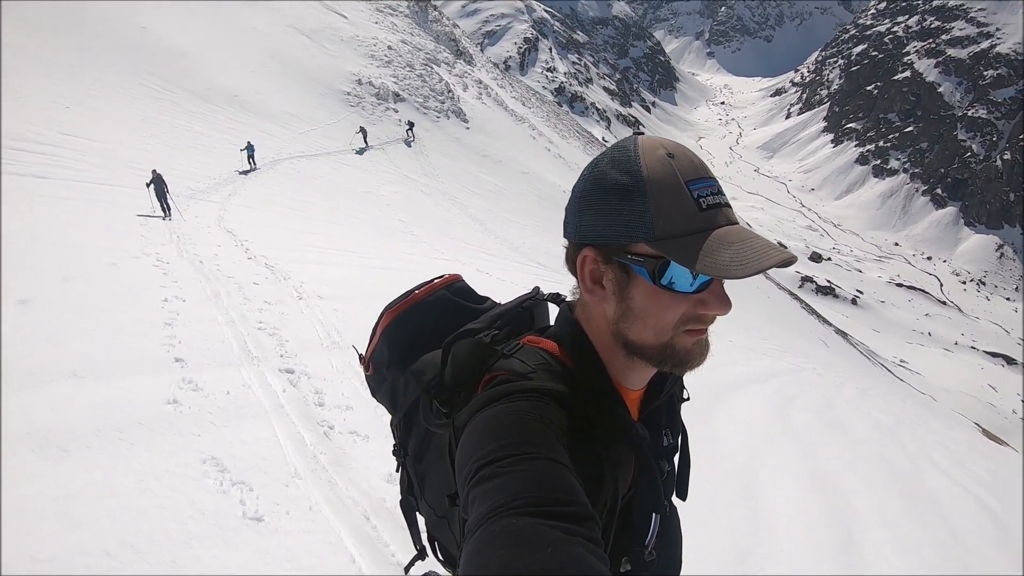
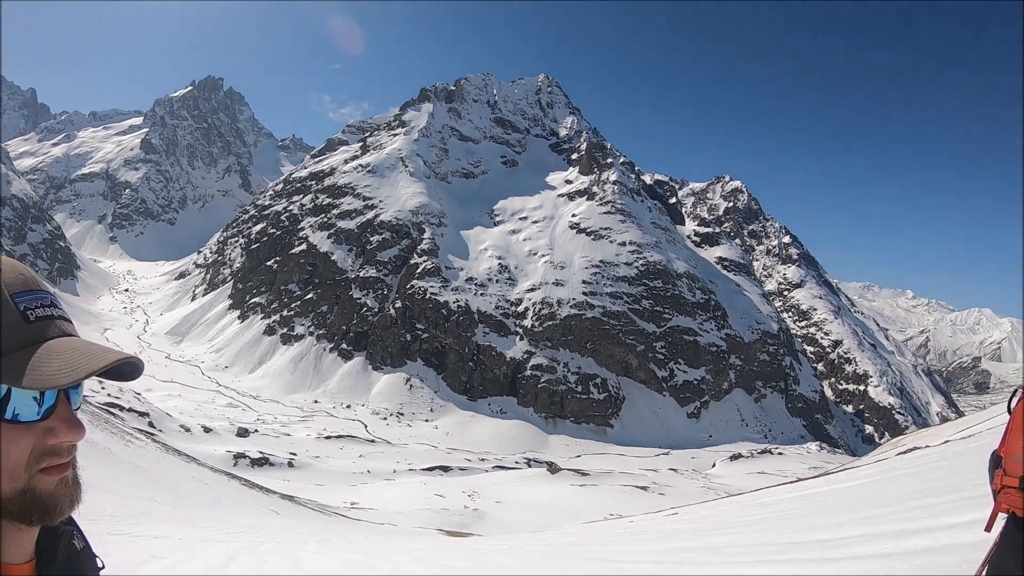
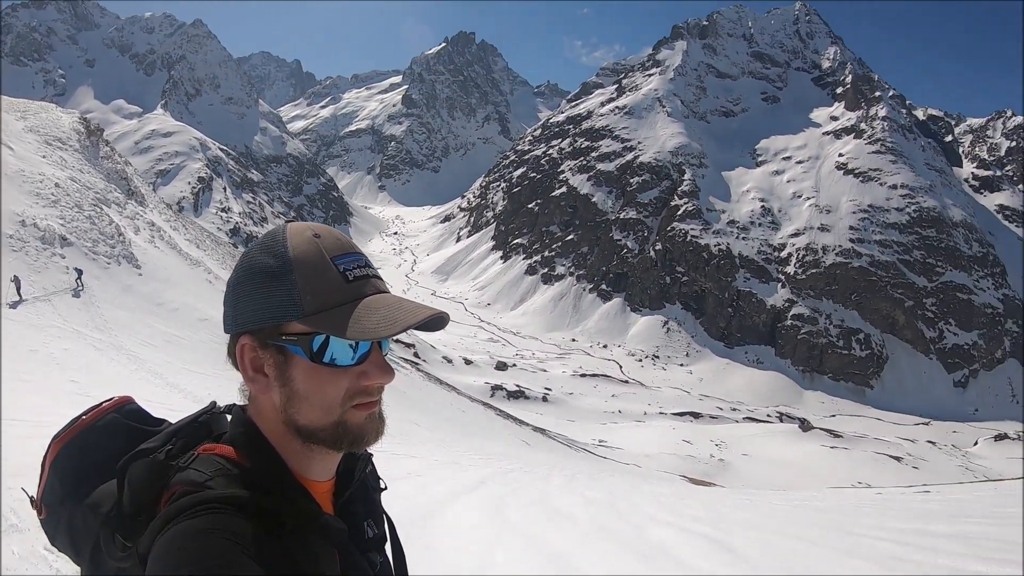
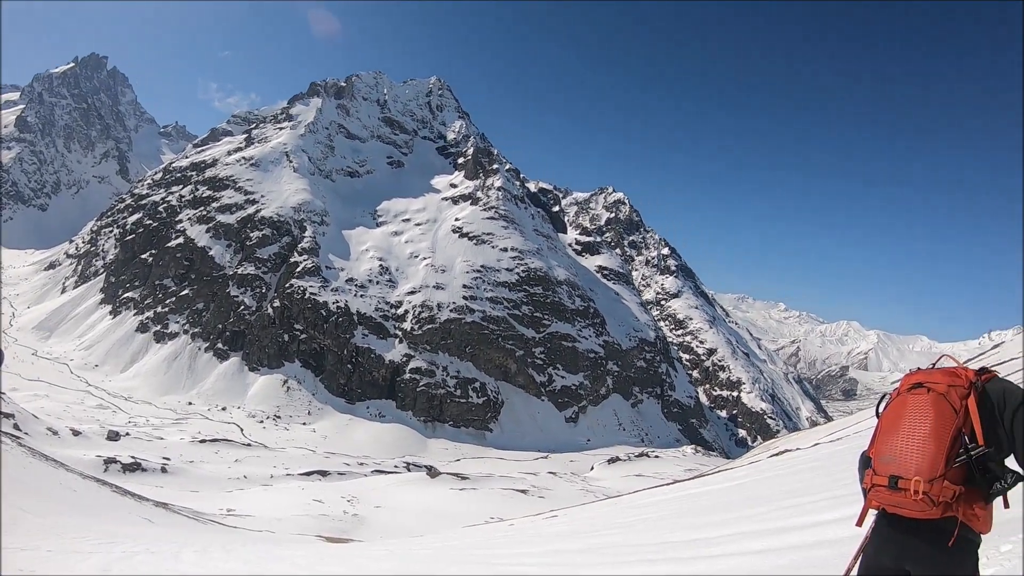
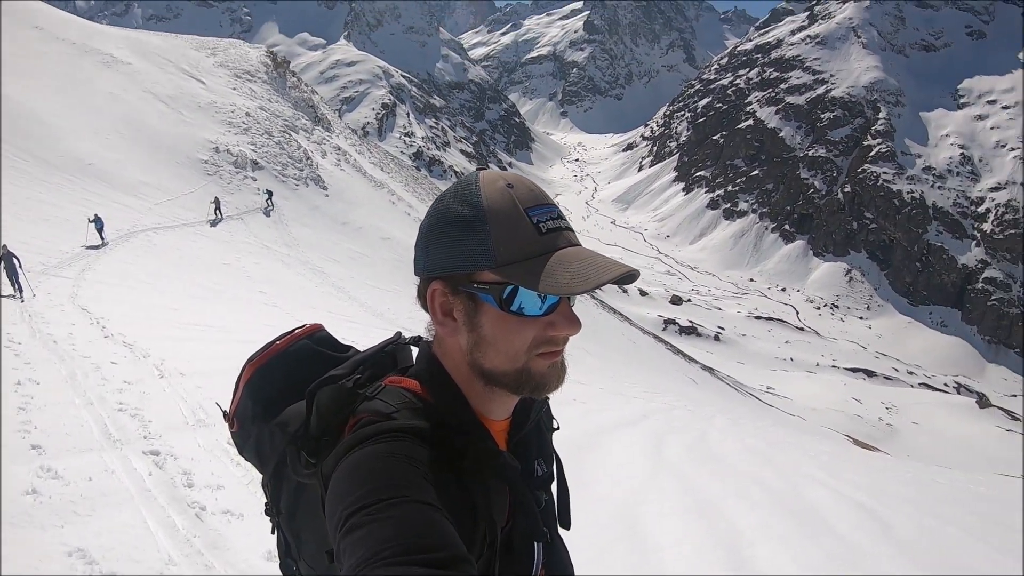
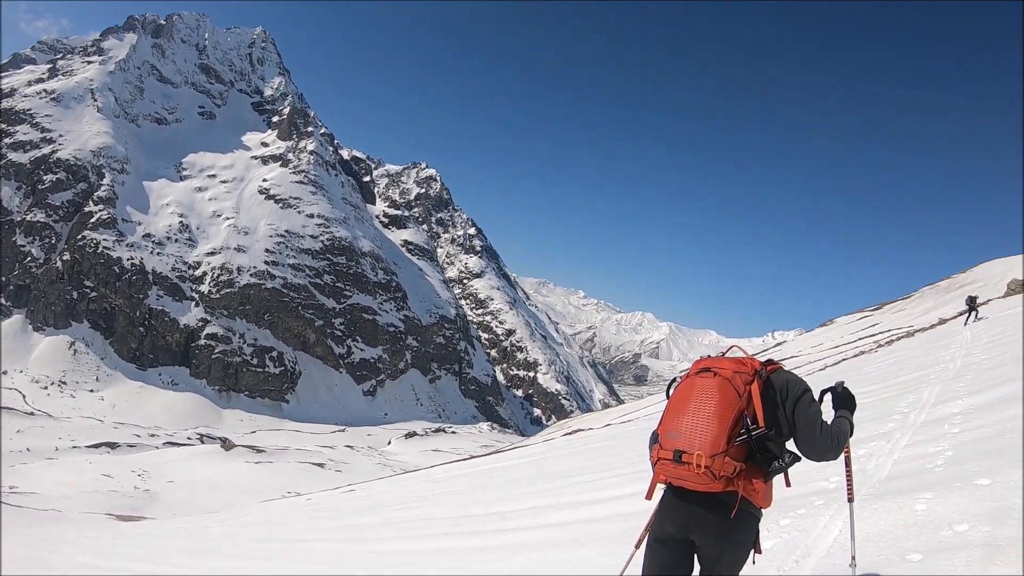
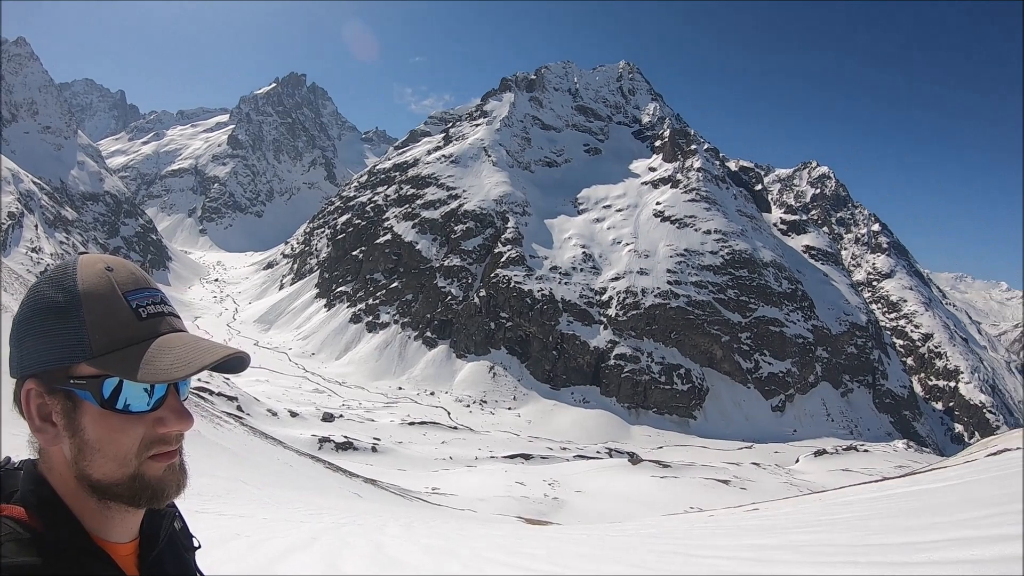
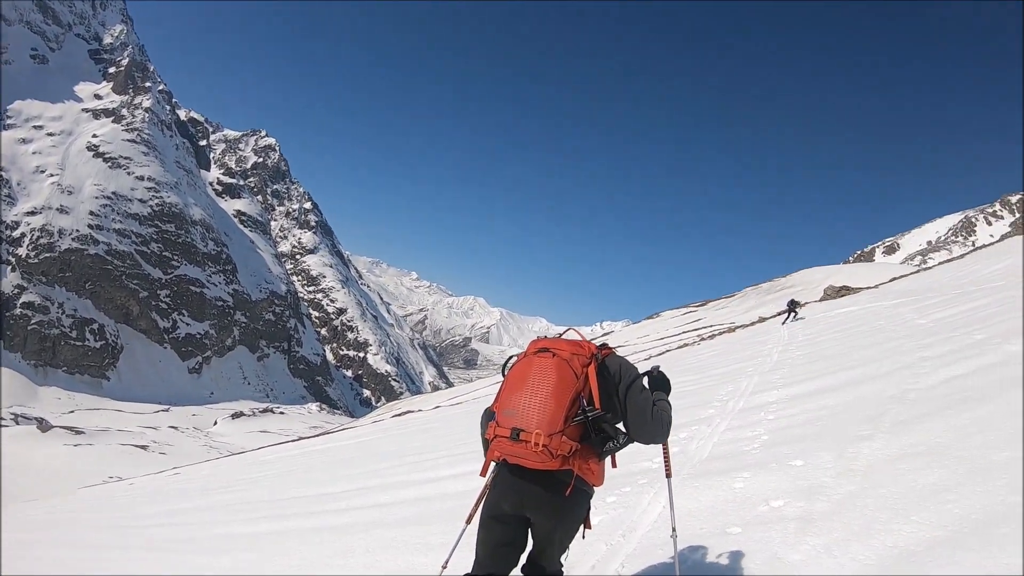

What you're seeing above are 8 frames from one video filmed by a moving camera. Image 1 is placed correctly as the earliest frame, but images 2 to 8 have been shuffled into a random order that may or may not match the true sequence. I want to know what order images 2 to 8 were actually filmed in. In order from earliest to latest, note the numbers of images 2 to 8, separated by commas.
5, 3, 7, 2, 4, 6, 8
